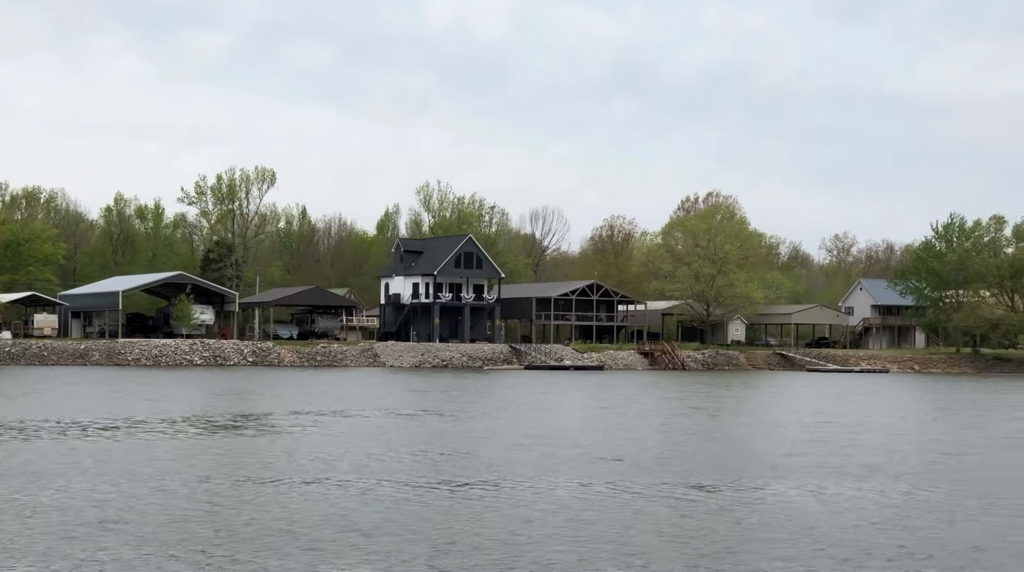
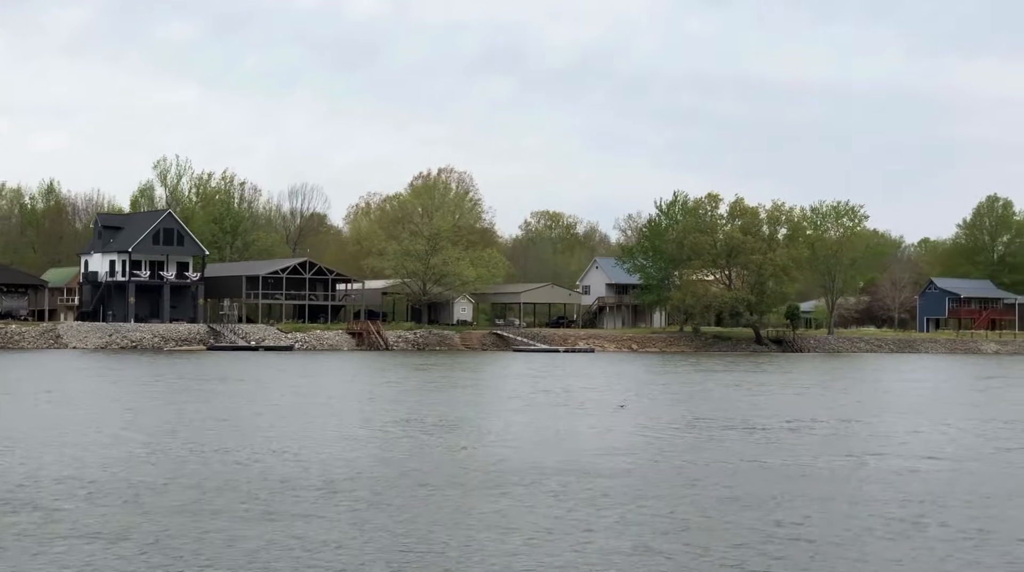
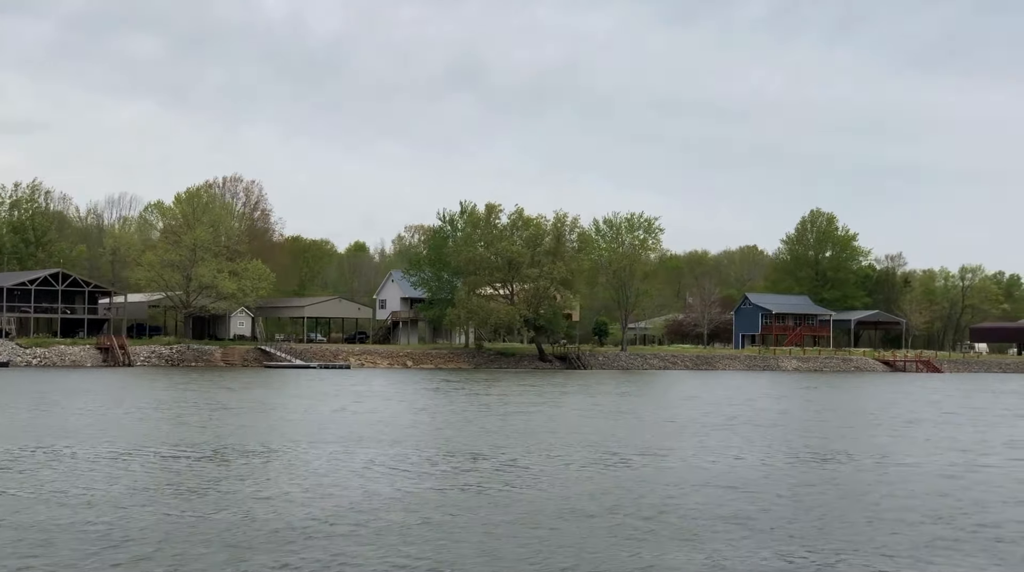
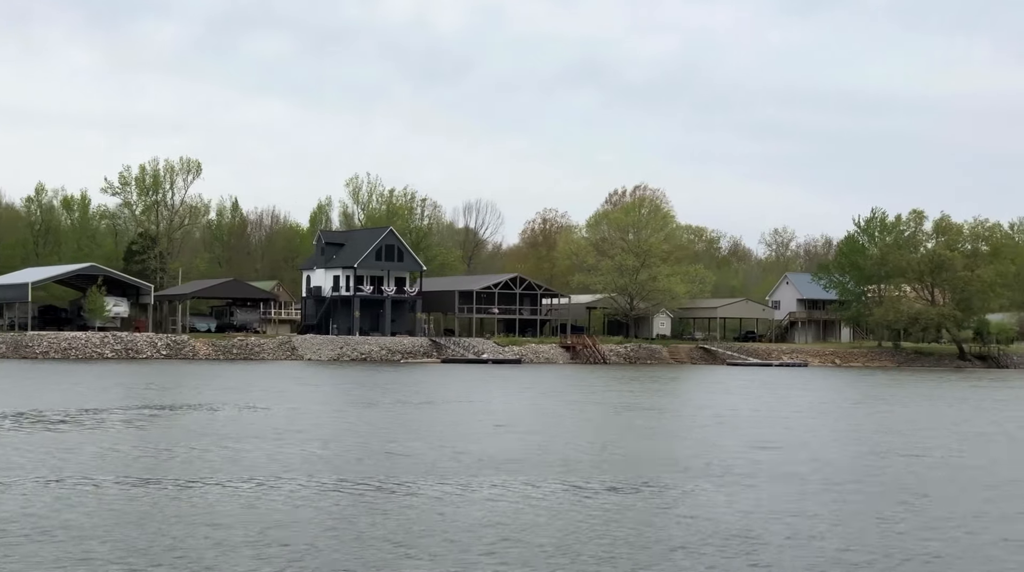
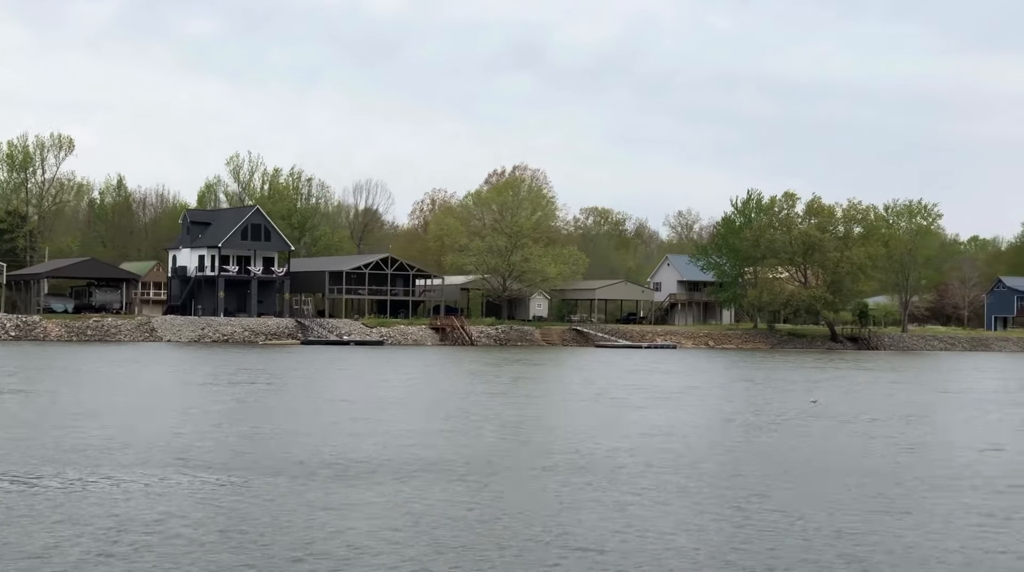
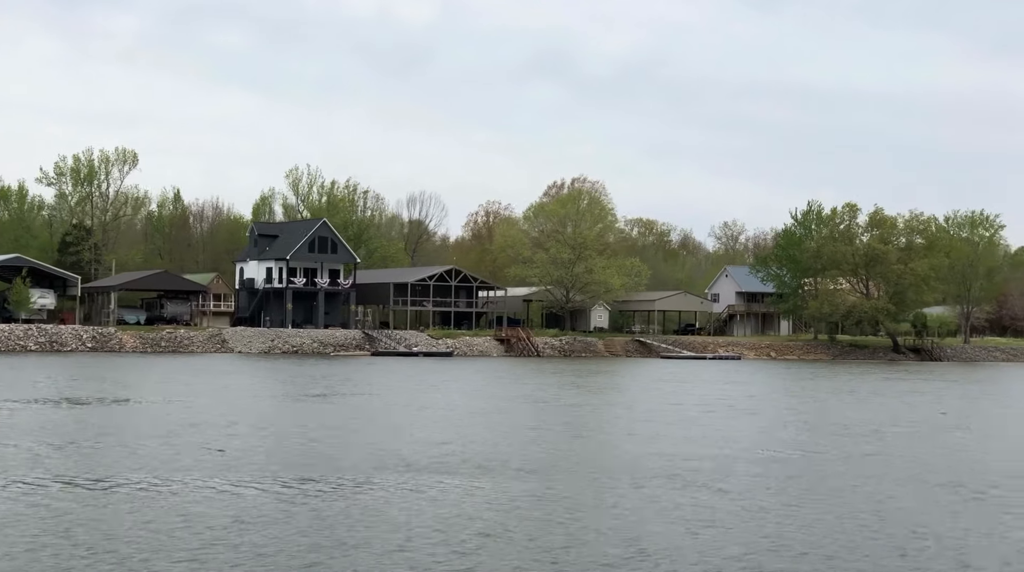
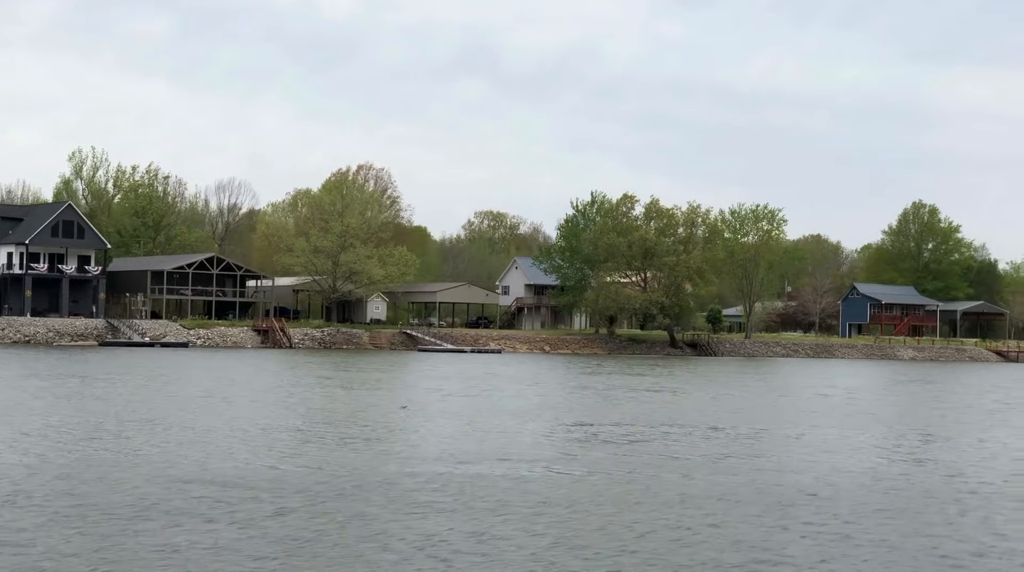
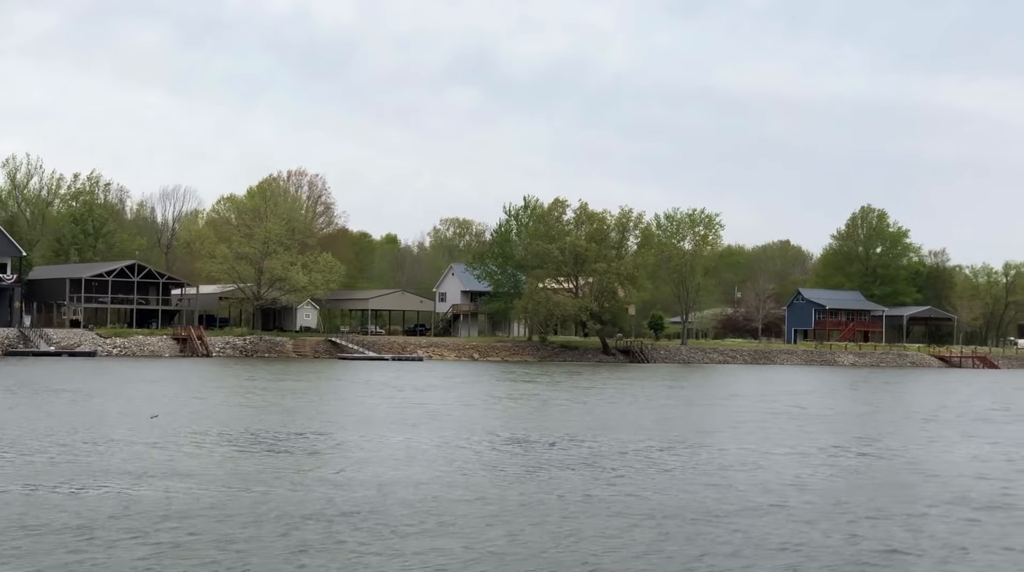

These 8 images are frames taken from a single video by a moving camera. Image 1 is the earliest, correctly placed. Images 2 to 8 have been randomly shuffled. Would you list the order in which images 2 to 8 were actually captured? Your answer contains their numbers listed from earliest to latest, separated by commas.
4, 6, 5, 2, 7, 8, 3
